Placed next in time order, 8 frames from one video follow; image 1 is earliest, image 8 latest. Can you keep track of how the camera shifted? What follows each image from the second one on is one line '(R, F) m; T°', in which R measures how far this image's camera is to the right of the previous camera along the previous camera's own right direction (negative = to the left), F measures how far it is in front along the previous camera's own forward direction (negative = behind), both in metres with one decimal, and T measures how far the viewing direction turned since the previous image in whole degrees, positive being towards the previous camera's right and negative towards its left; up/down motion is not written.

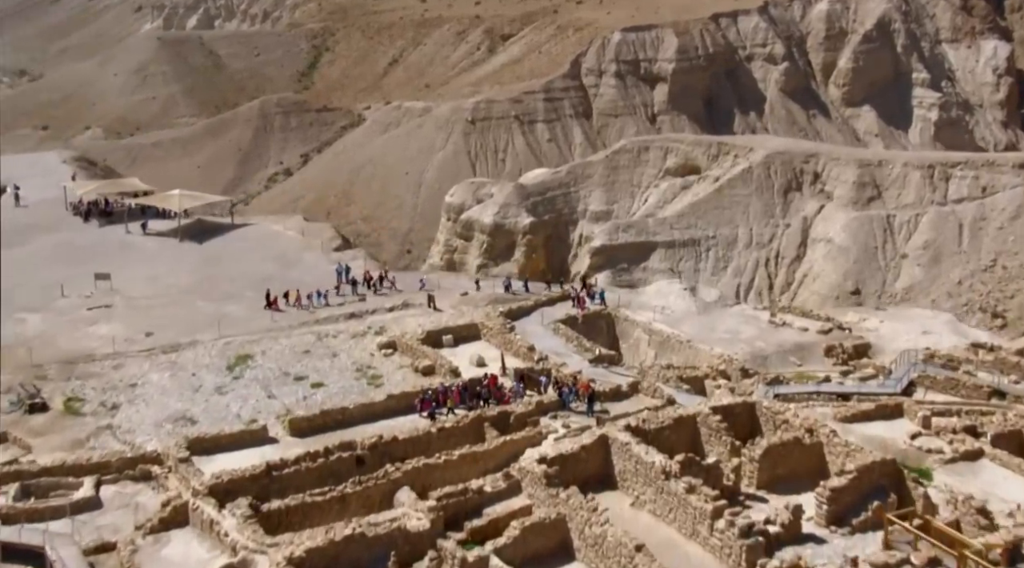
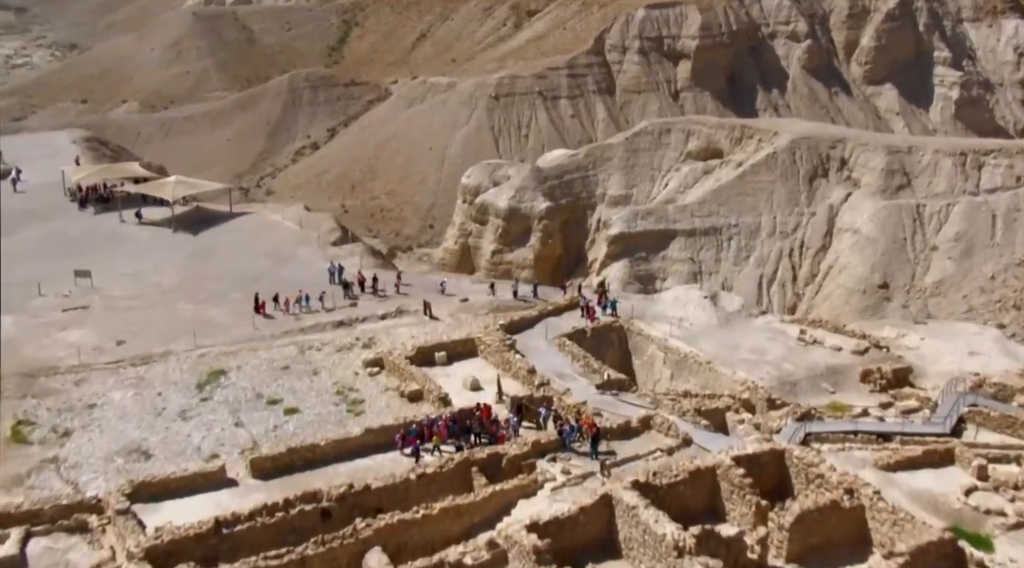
(+0.3, +1.6) m; -1°
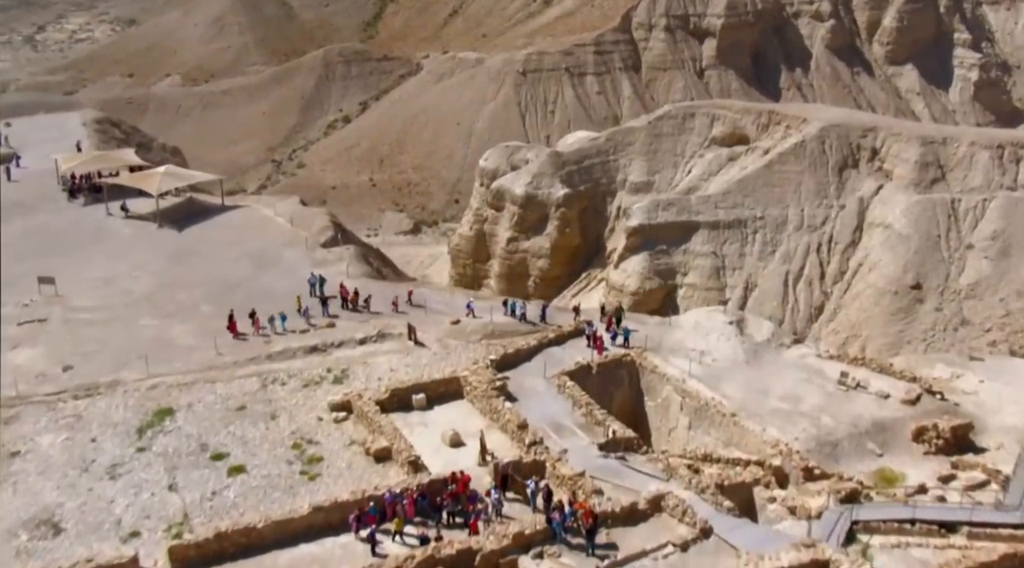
(+0.4, +2.1) m; -1°
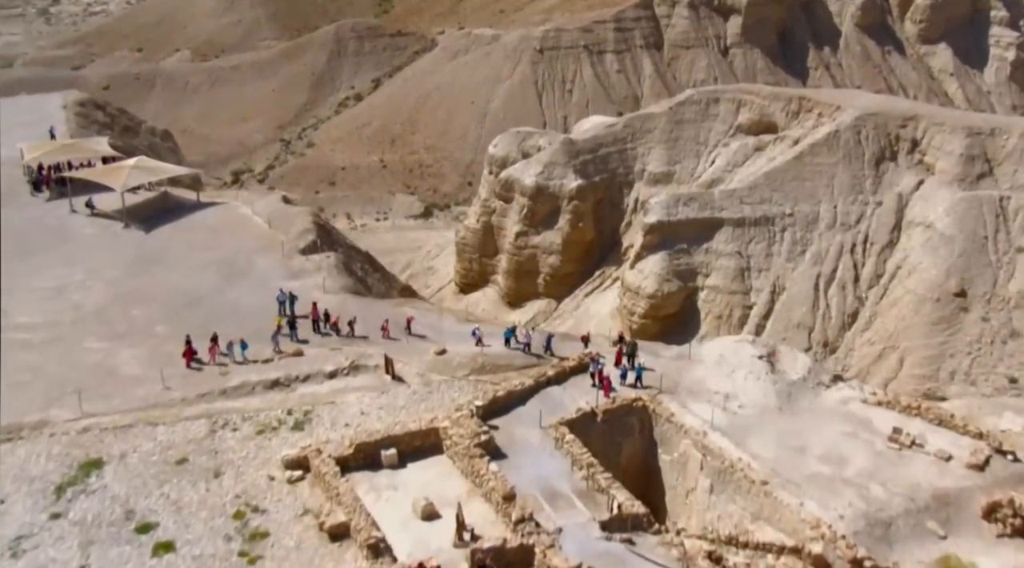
(+0.3, +2.0) m; -1°
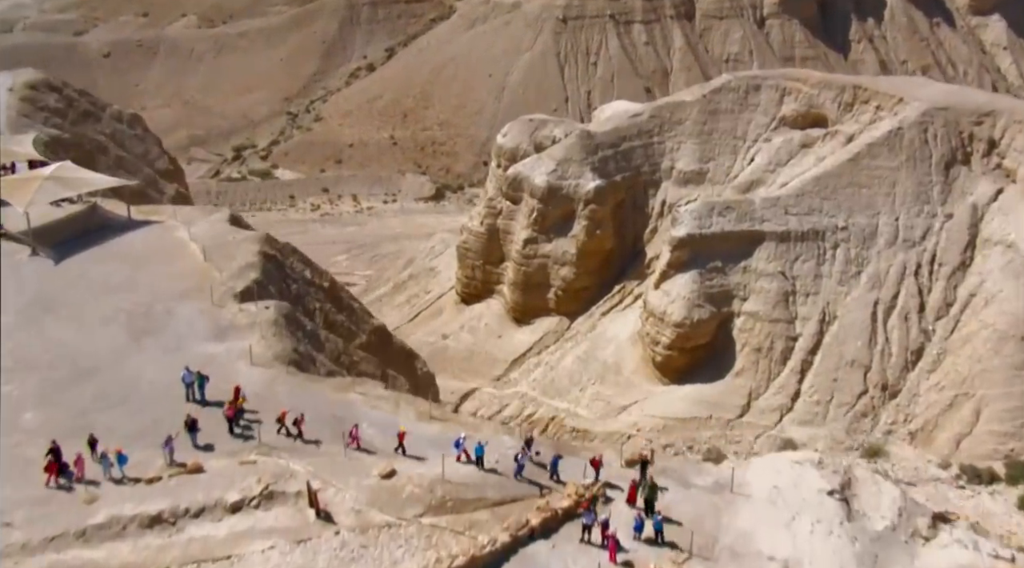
(+0.4, +3.5) m; -1°
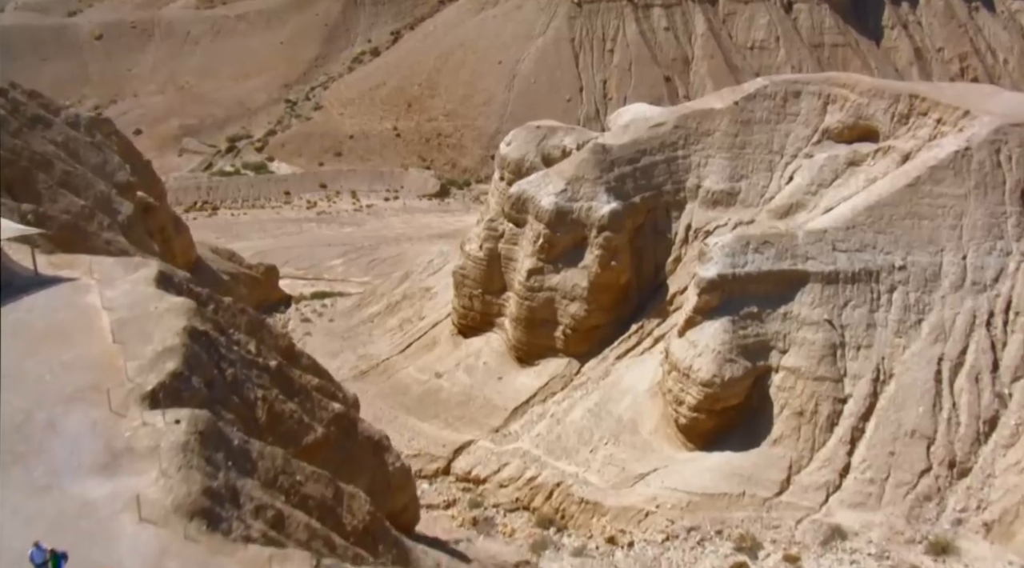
(+0.2, +3.1) m; -1°
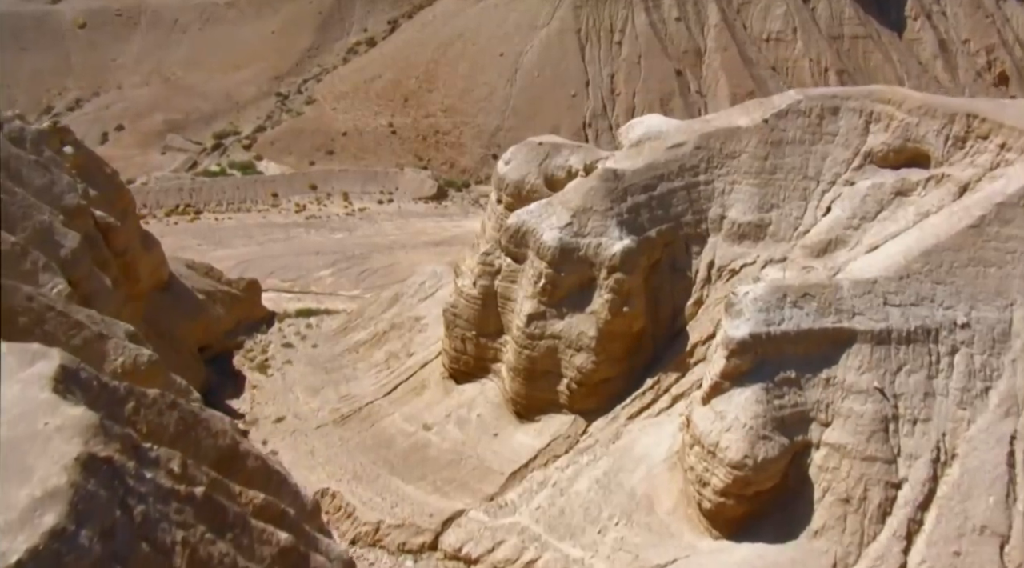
(+0.1, +2.7) m; 0°
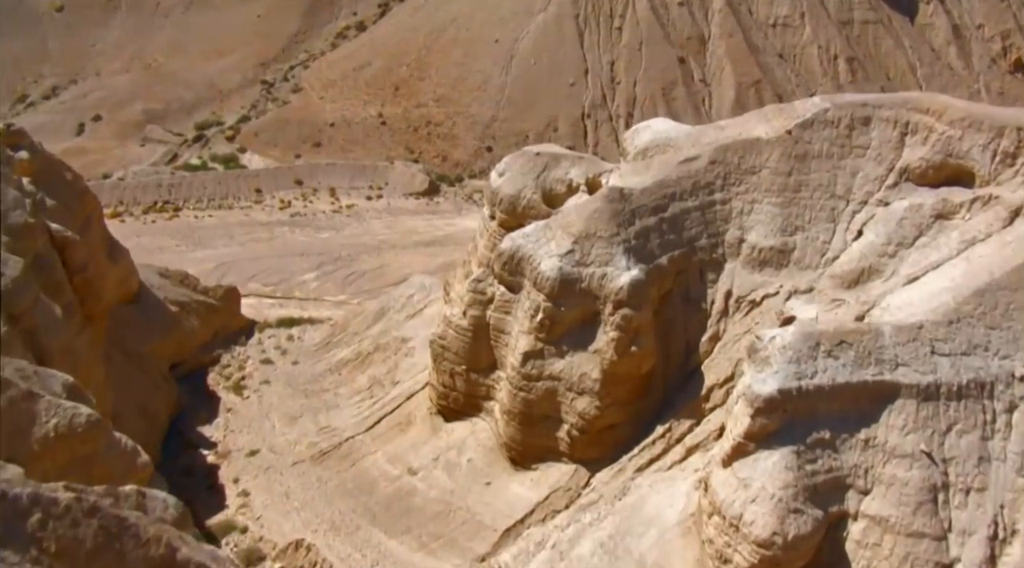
(0.0, +2.0) m; 0°
